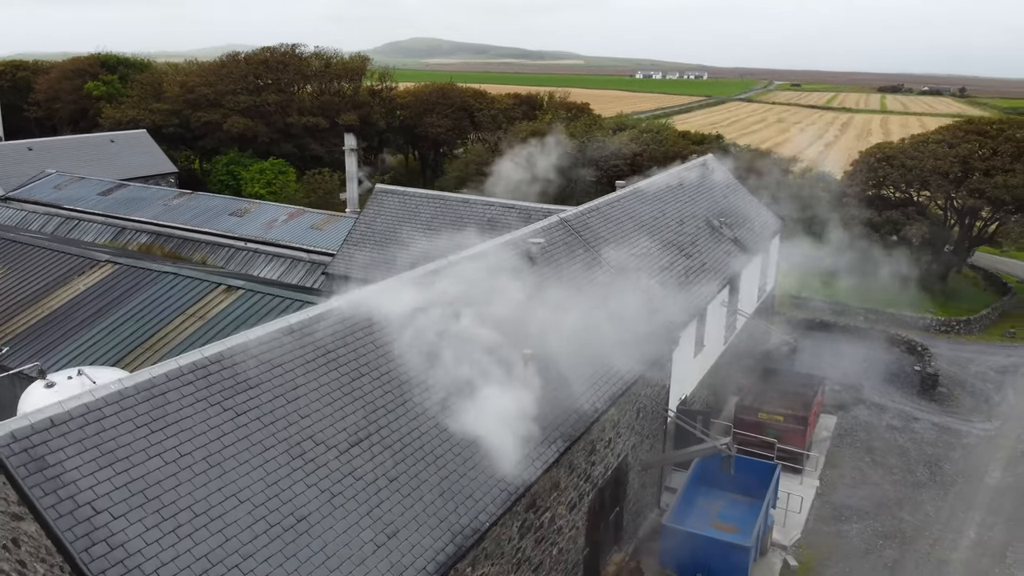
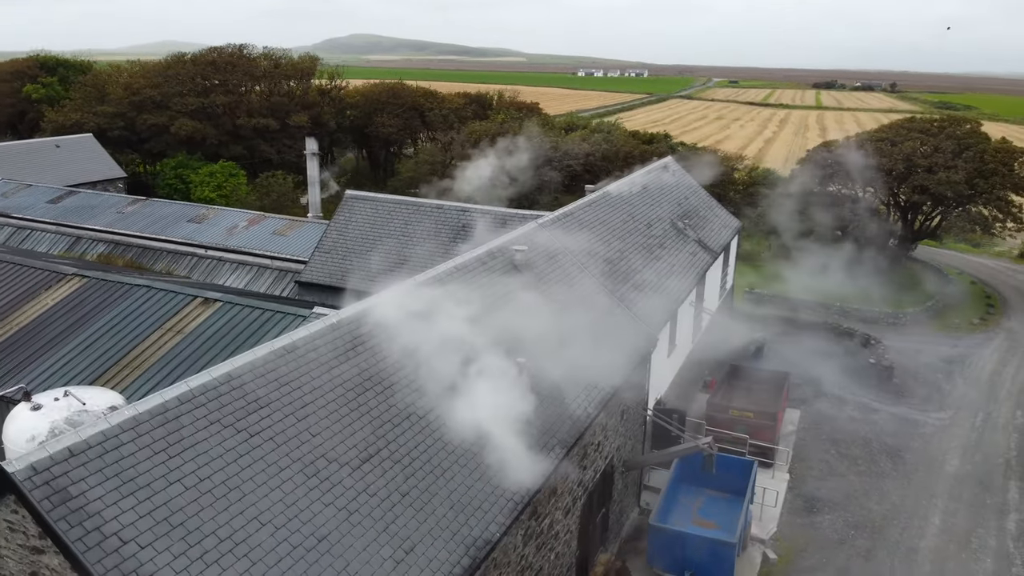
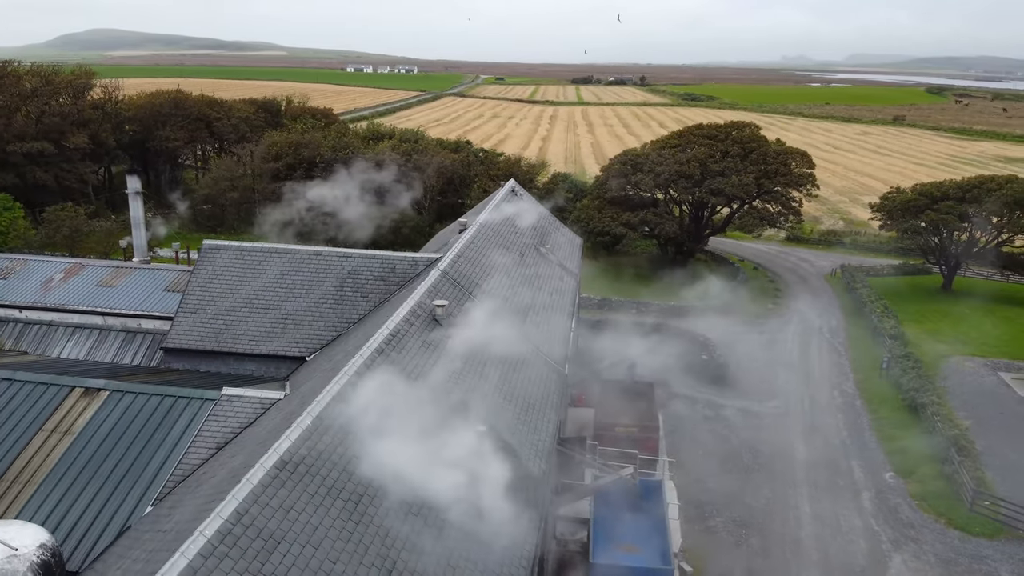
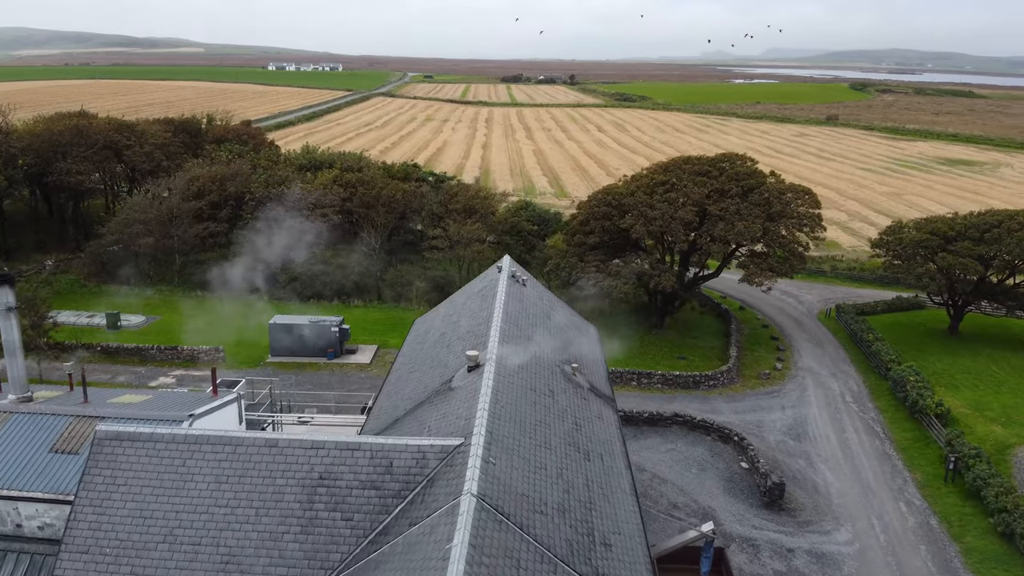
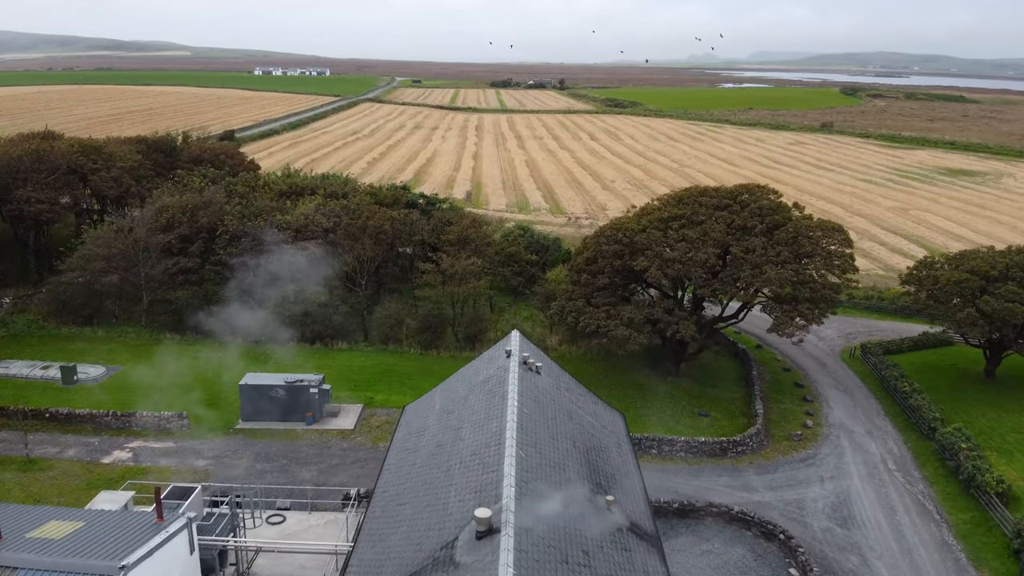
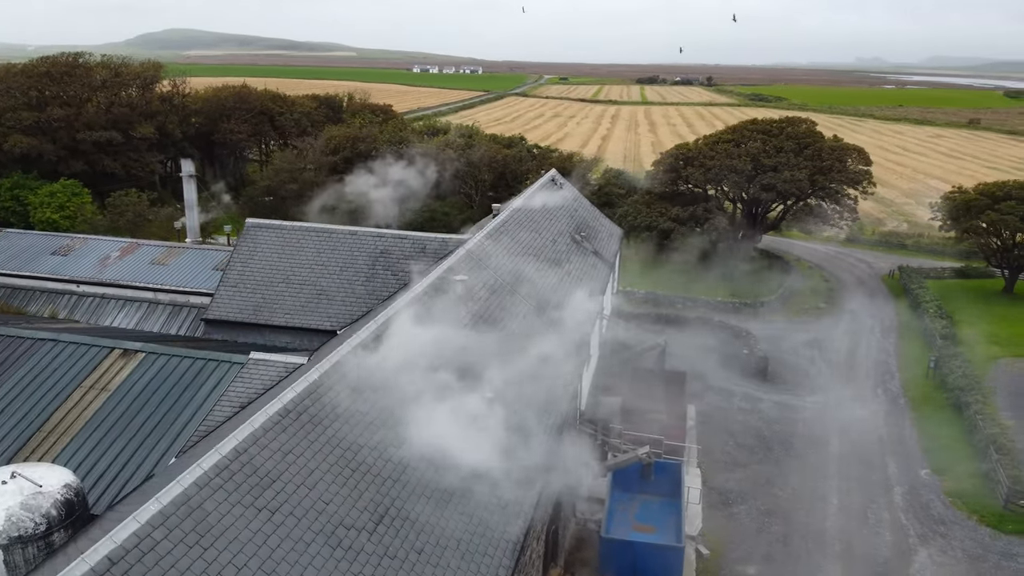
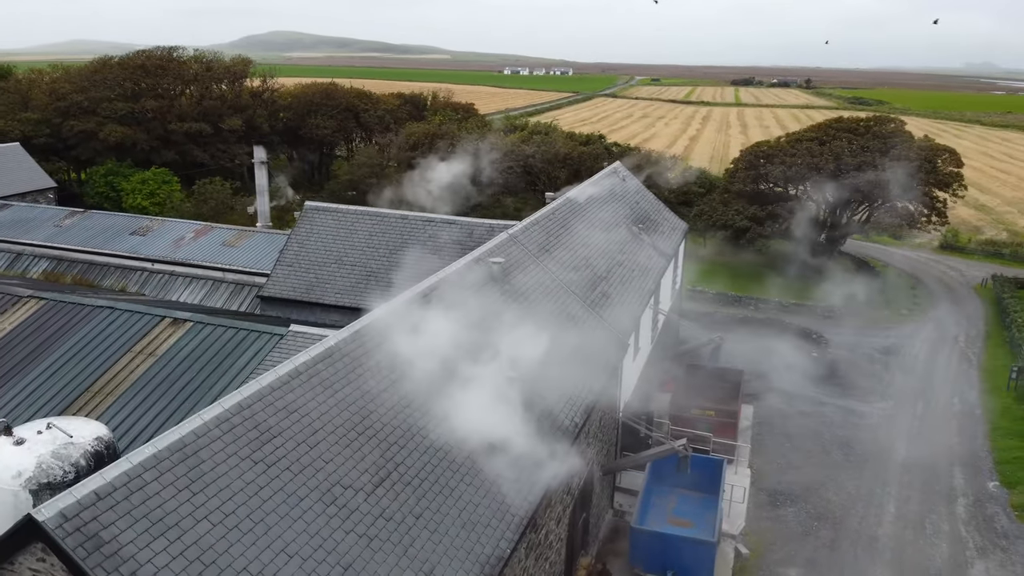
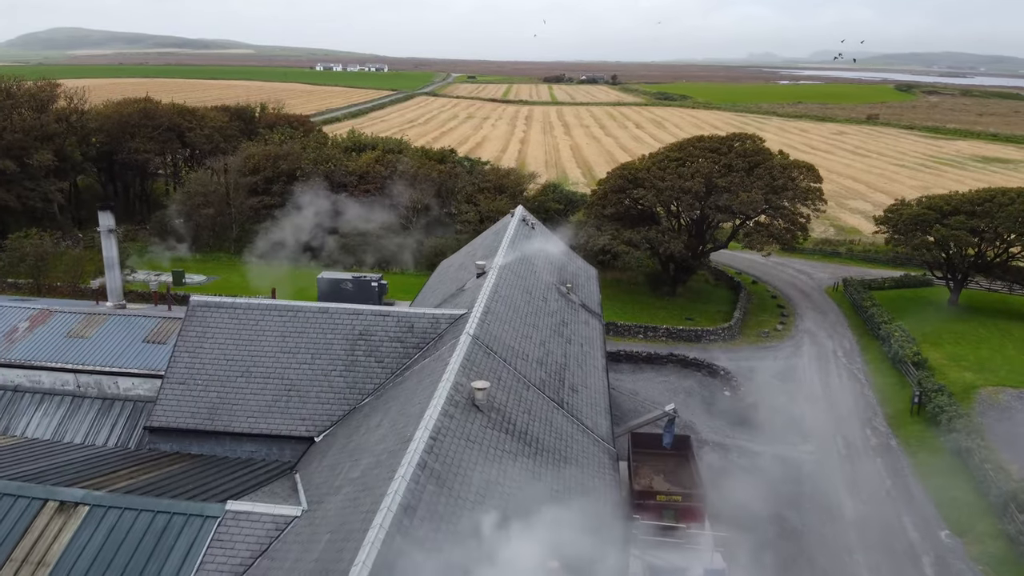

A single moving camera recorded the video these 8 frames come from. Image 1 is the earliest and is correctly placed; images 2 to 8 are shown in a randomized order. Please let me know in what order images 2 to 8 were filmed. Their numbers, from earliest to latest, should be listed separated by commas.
2, 7, 6, 3, 8, 4, 5
